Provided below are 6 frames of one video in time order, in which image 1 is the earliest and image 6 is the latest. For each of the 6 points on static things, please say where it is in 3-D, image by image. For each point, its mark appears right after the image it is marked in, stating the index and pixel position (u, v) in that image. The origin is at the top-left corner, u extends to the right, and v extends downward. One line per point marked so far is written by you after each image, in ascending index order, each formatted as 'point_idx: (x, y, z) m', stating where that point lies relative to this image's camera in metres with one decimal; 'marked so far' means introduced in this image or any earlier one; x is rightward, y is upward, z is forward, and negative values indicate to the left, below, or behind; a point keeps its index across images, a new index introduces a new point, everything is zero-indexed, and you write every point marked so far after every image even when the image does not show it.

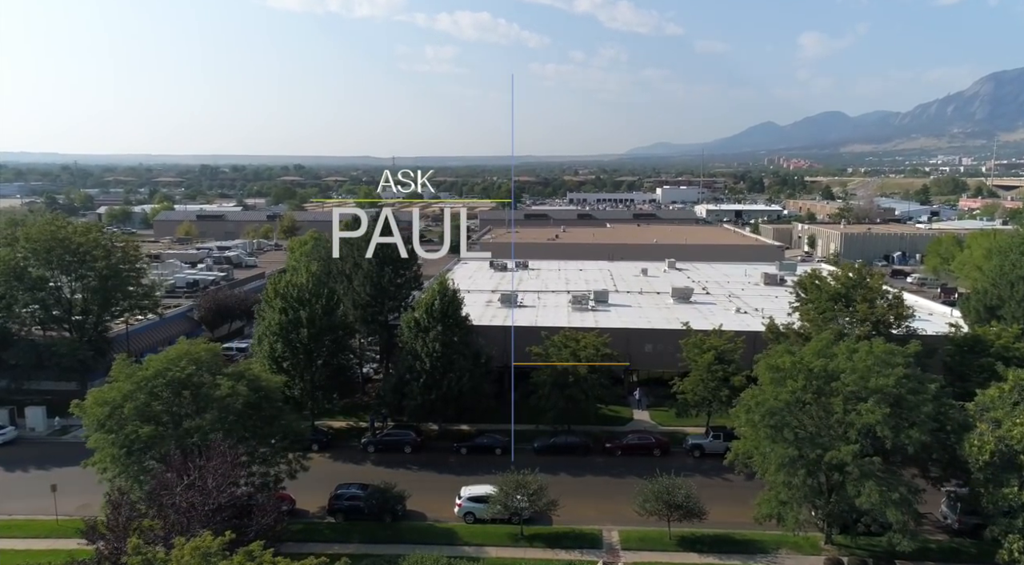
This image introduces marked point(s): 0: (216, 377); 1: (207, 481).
0: (-8.1, -2.6, +17.4) m
1: (-6.8, -4.4, +14.1) m
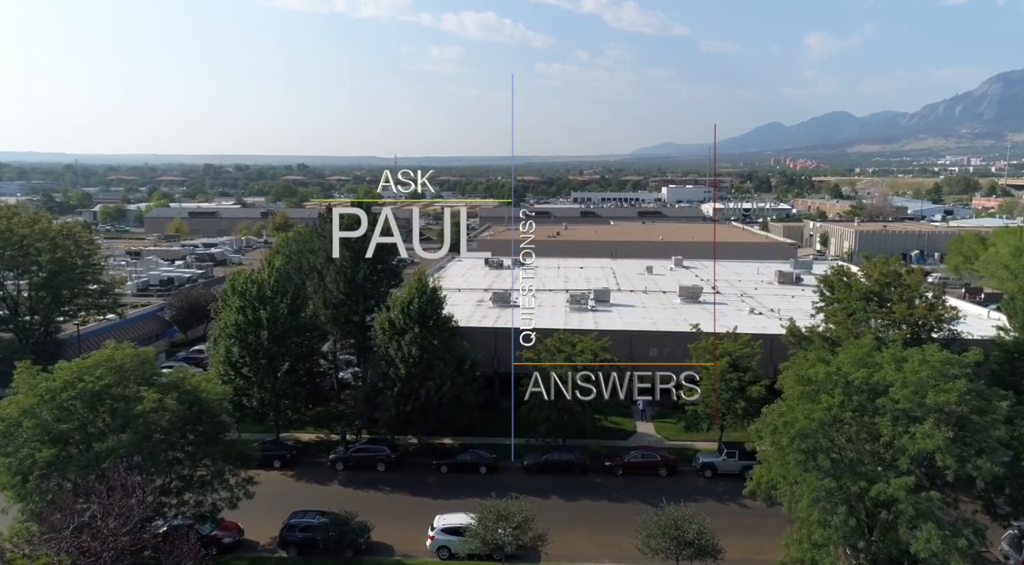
0: (-8.6, -2.5, +14.8) m
1: (-7.3, -4.3, +11.4) m
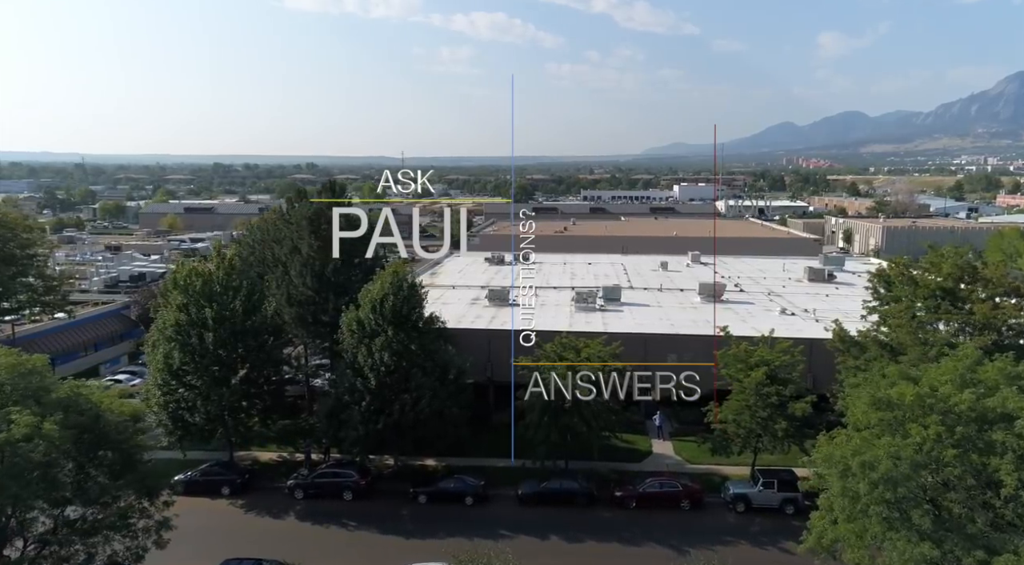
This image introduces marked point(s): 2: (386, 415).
0: (-8.9, -2.3, +11.4) m
1: (-7.7, -4.1, +8.1) m
2: (-3.5, -3.6, +17.5) m
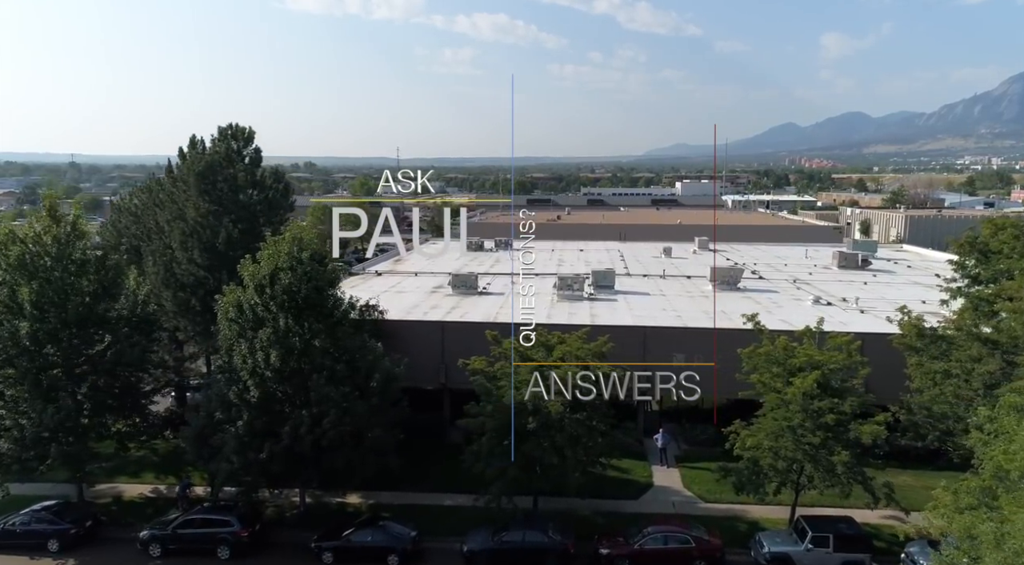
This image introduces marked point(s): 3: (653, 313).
0: (-10.1, -1.7, +6.3) m
1: (-8.9, -3.4, +2.9) m
2: (-4.6, -3.0, +12.3) m
3: (+4.3, -0.9, +19.4) m
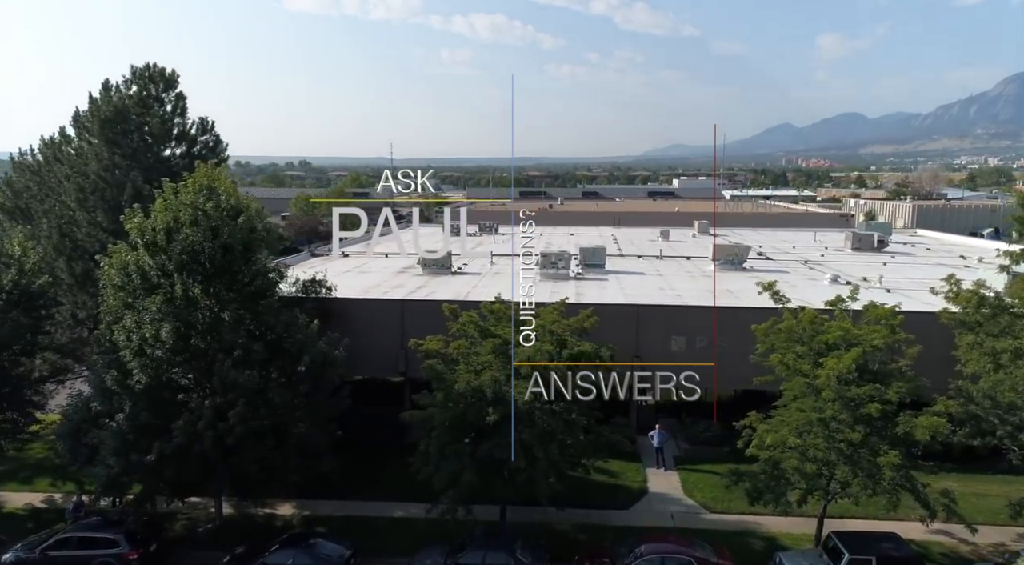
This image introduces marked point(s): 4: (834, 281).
0: (-10.7, -1.0, +3.7) m
1: (-9.5, -2.8, +0.3) m
2: (-5.3, -2.4, +9.7) m
3: (+3.6, -0.2, +16.8) m
4: (+8.9, 0.0, +17.7) m
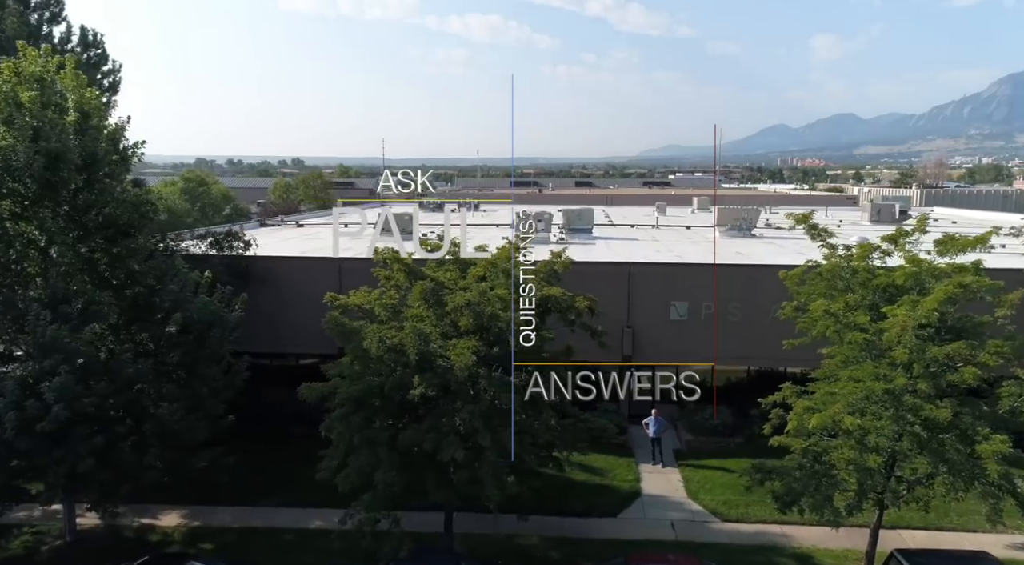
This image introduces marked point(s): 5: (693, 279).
0: (-11.4, -0.1, +0.8) m
1: (-10.1, -1.9, -2.6) m
2: (-5.9, -1.5, +6.9) m
3: (+2.9, +0.6, +14.0) m
4: (+8.2, +0.9, +14.9) m
5: (+3.3, 0.0, +11.7) m
